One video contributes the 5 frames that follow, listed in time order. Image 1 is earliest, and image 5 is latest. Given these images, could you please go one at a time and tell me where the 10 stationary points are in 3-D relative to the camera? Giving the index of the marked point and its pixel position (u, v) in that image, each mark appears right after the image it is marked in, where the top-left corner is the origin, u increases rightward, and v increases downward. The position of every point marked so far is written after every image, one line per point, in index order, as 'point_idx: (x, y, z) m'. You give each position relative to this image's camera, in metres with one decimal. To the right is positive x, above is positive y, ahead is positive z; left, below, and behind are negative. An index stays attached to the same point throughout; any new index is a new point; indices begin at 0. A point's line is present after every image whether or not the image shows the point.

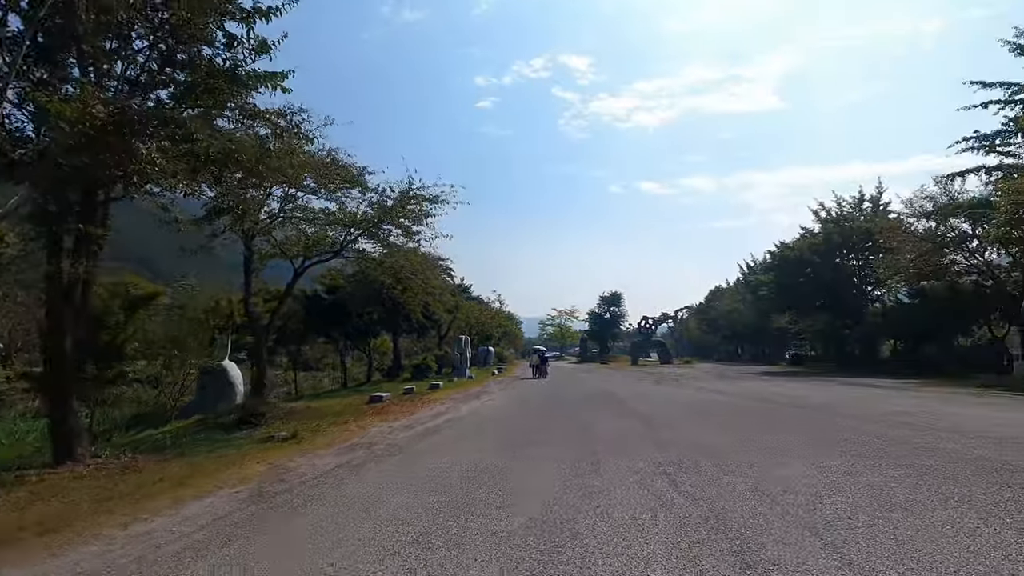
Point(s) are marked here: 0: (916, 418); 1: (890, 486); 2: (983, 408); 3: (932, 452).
0: (+10.4, -3.3, +13.8) m
1: (+4.8, -2.6, +7.1) m
2: (+14.7, -3.7, +17.1) m
3: (+7.2, -2.8, +9.2) m
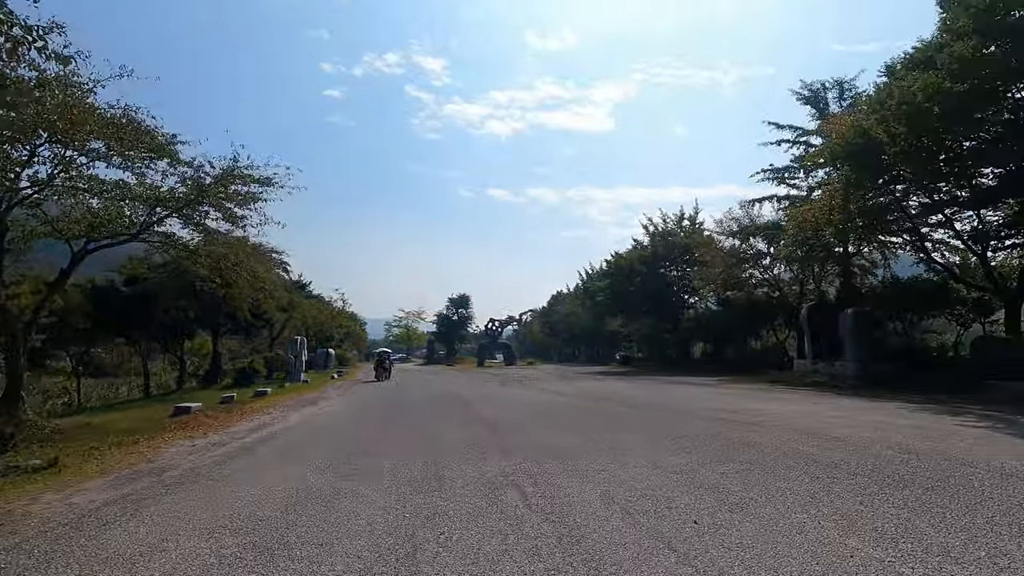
0: (+6.2, -3.5, +15.3) m
1: (+2.7, -2.6, +7.3) m
2: (+9.4, -4.1, +19.6) m
3: (+4.4, -2.9, +9.9) m
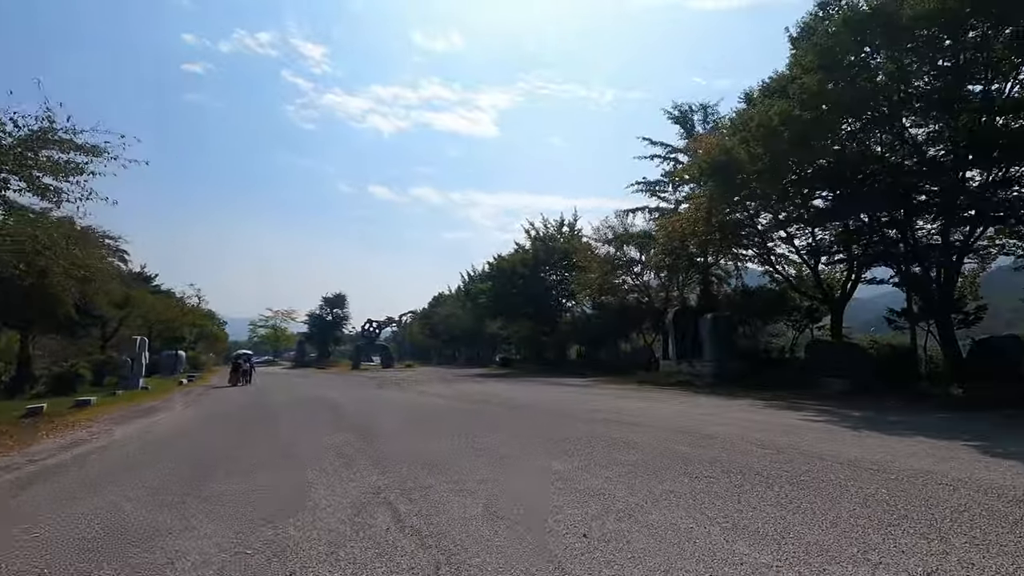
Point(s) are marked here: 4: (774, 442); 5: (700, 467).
0: (+2.8, -3.6, +15.6) m
1: (+1.1, -2.6, +7.0) m
2: (+4.9, -4.2, +20.4) m
3: (+2.2, -3.0, +9.9) m
4: (+4.8, -2.9, +9.9) m
5: (+2.8, -2.7, +8.1) m
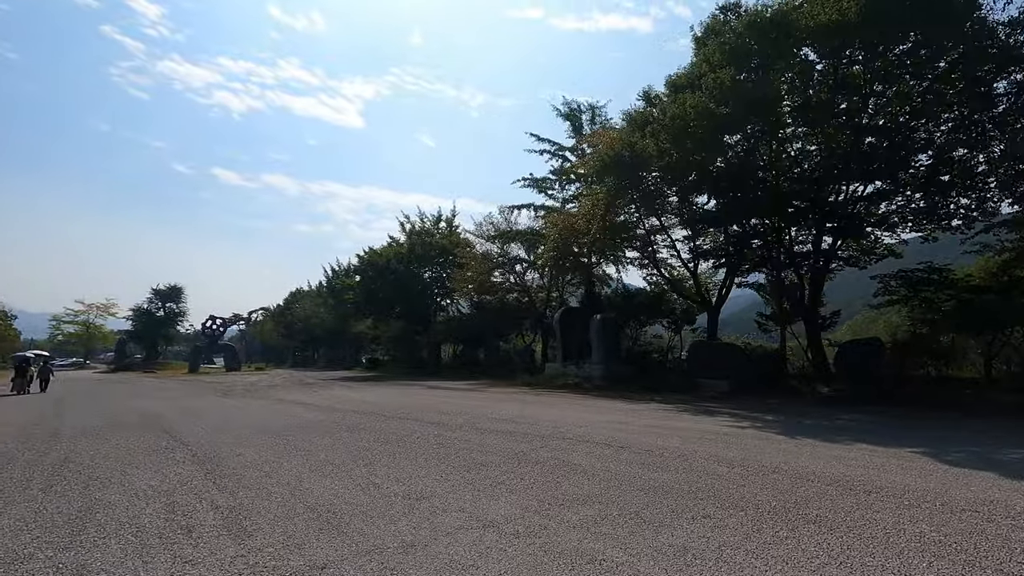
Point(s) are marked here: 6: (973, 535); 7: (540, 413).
0: (+0.1, -3.4, +13.6) m
1: (+0.6, -2.4, +4.9) m
2: (+0.9, -4.1, +18.9) m
3: (+1.0, -2.8, +8.0) m
4: (+3.5, -2.7, +8.7) m
5: (+2.0, -2.5, +6.4) m
6: (+4.4, -2.3, +5.1) m
7: (+0.8, -3.6, +15.4) m
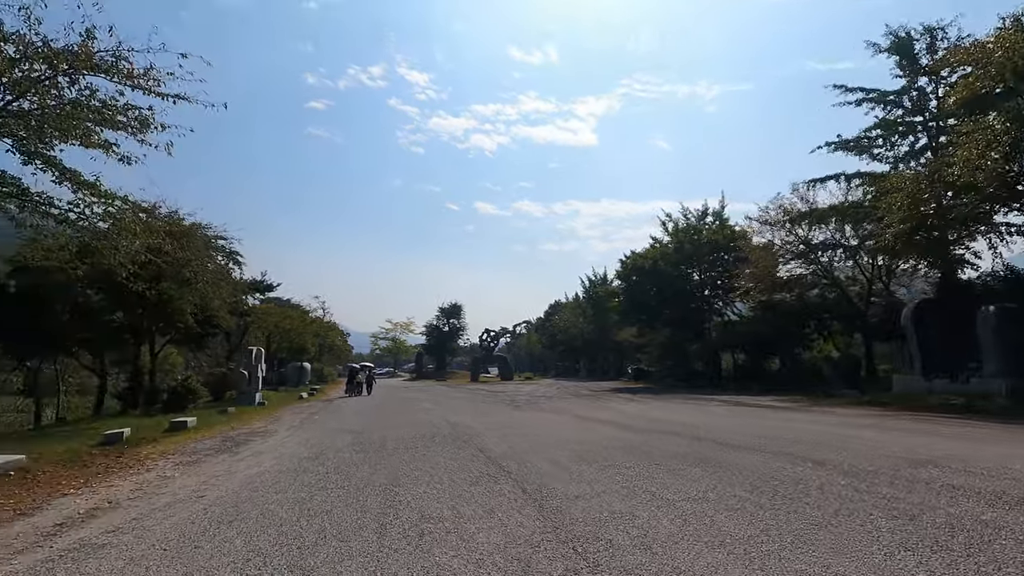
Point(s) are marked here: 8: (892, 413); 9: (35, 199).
0: (+7.2, -2.9, +8.5) m
1: (+3.9, -1.8, +0.5) m
2: (+10.3, -3.6, +12.8) m
3: (+5.5, -2.2, +3.1) m
4: (+8.1, -2.0, +2.6) m
5: (+5.8, -1.9, +1.2) m
6: (+7.3, -1.5, -1.0) m
7: (+8.6, -3.1, +9.8) m
8: (+12.9, -4.2, +18.1) m
9: (-10.2, +1.9, +11.3) m
